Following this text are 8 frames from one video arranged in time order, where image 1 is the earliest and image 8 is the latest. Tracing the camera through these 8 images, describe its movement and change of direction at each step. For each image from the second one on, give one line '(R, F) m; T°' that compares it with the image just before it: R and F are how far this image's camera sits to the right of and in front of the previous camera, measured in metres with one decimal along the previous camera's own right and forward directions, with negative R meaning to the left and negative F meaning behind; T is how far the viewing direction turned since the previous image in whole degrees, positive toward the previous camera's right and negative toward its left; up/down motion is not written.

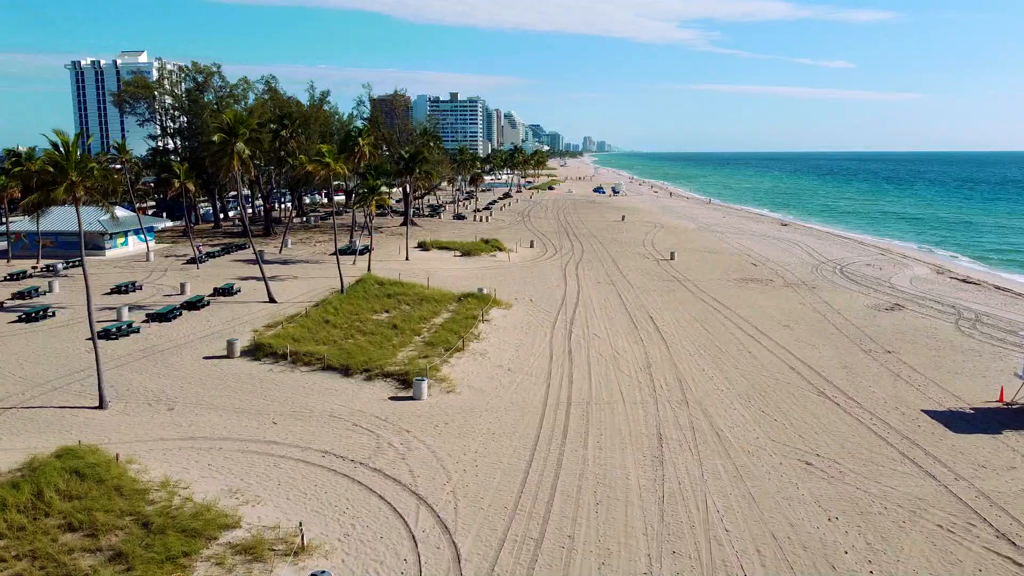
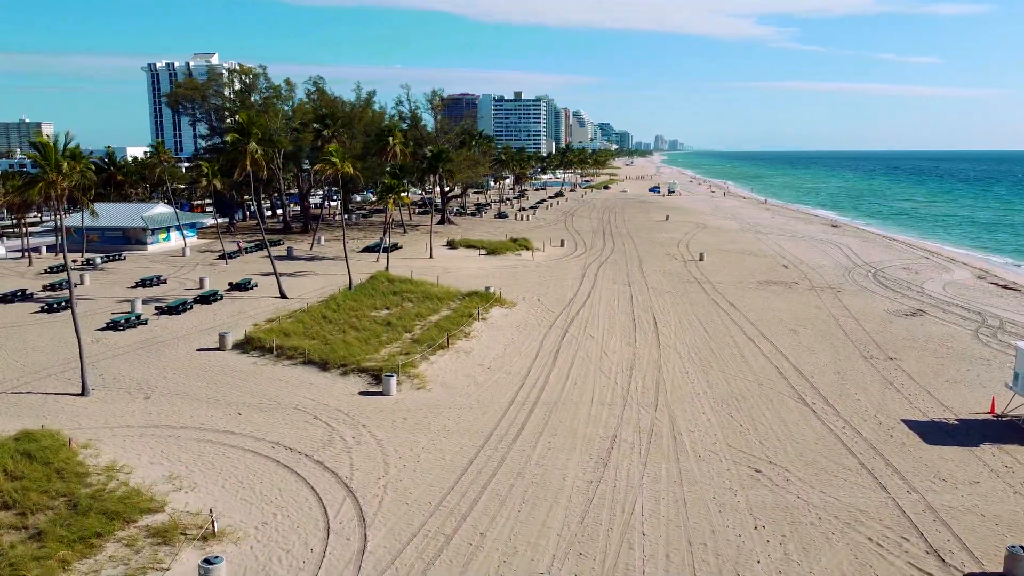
(+2.7, 0.0) m; -5°
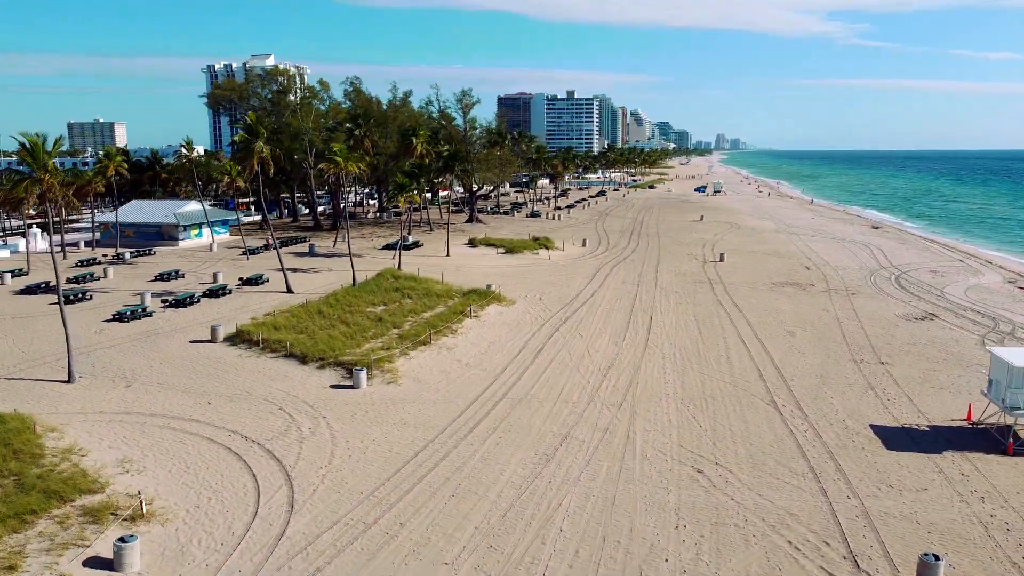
(+2.4, -0.2) m; -4°
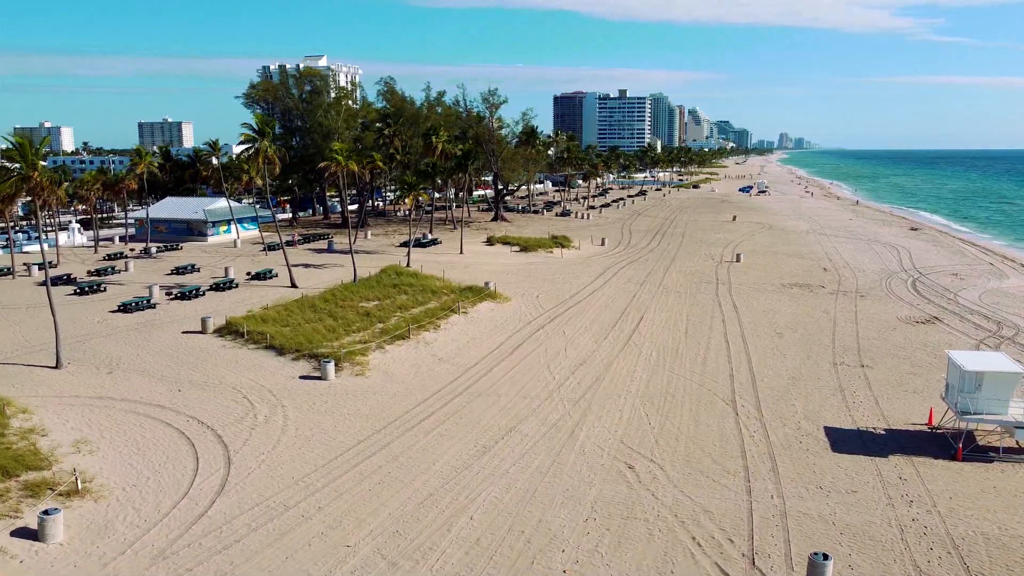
(+2.6, -0.3) m; -4°
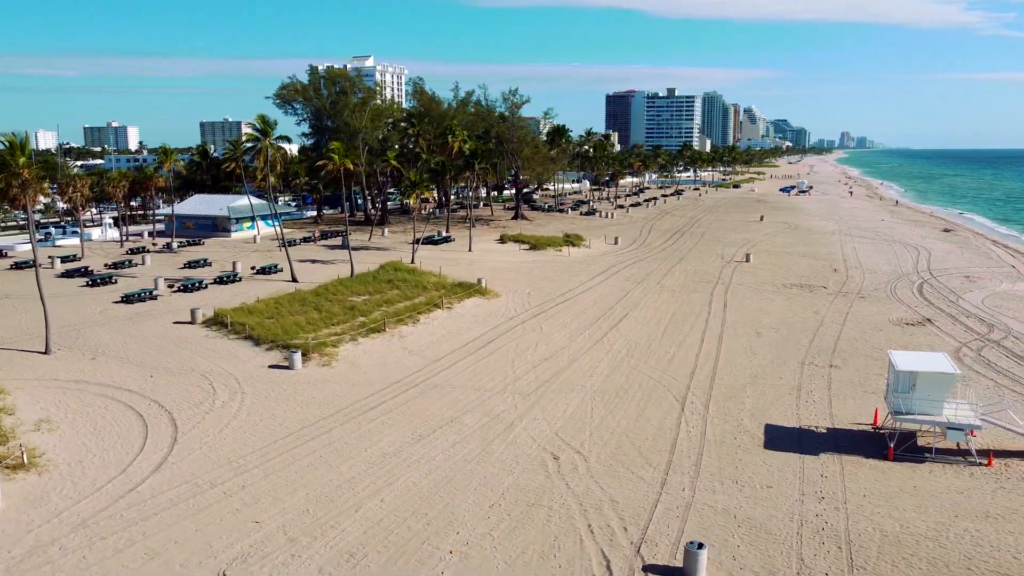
(+2.7, -0.5) m; -4°
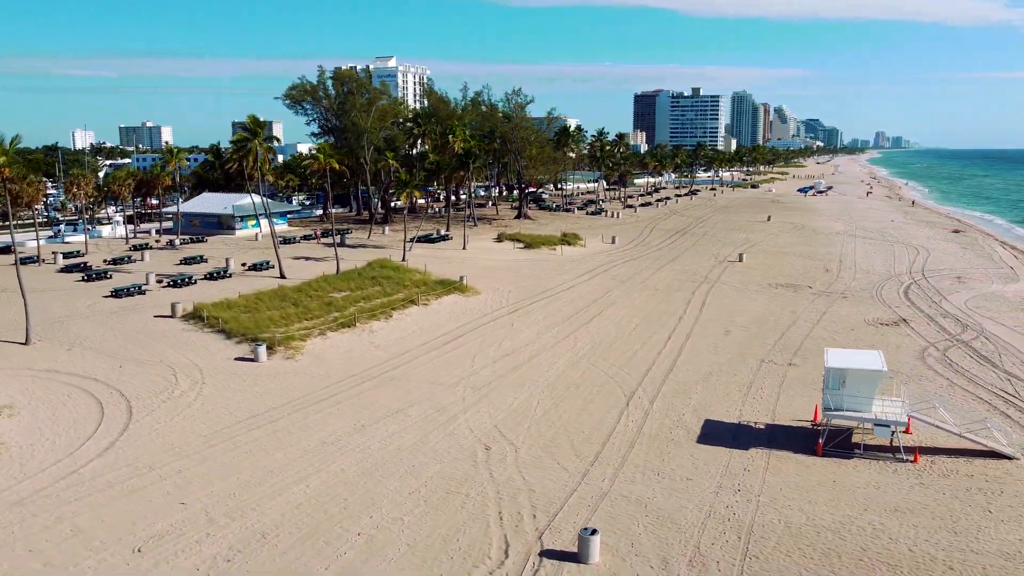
(+2.2, -0.5) m; -2°
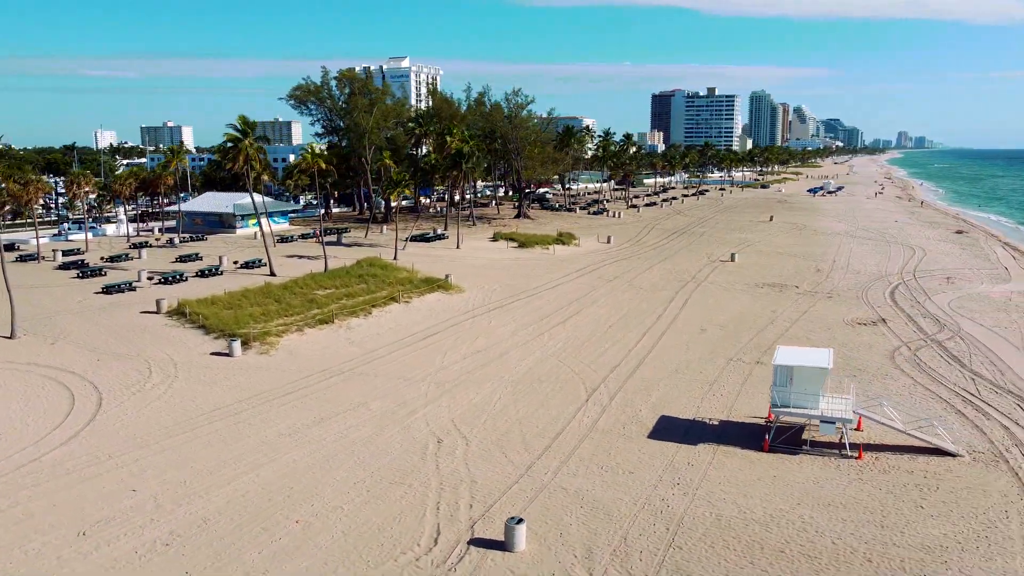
(+1.5, -0.4) m; -1°
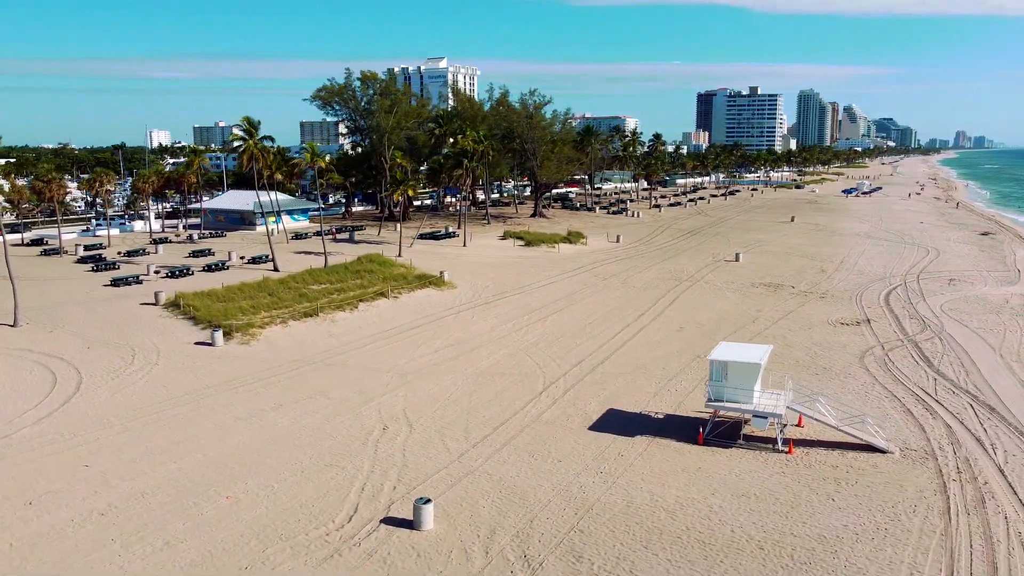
(+2.5, -0.7) m; -3°
